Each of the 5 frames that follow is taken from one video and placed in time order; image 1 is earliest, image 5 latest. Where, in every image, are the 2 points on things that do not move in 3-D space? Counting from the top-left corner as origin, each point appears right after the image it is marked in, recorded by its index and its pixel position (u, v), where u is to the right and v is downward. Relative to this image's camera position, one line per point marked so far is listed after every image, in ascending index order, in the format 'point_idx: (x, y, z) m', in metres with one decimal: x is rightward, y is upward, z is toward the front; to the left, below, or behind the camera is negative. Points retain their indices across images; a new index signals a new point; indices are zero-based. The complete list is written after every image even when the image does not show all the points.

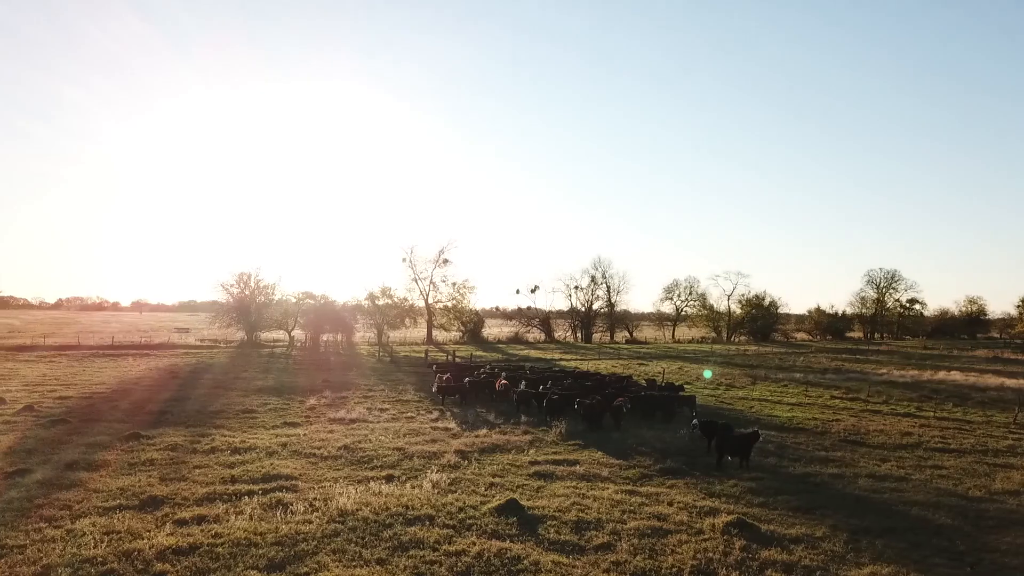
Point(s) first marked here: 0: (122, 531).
0: (-5.2, -3.2, +7.5) m
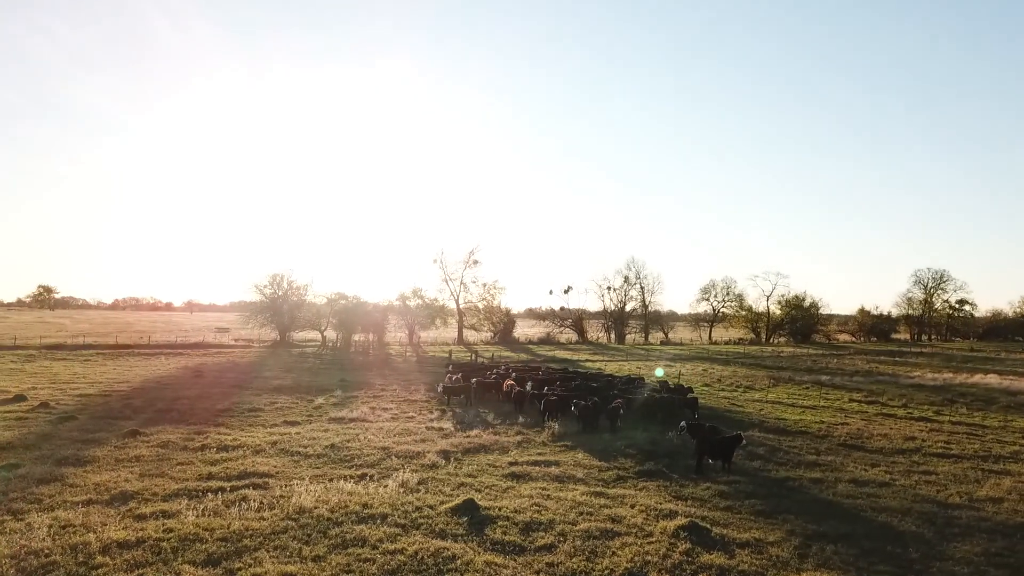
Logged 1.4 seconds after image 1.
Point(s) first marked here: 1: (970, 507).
0: (-5.9, -3.2, +7.6) m
1: (+7.5, -3.6, +9.2) m
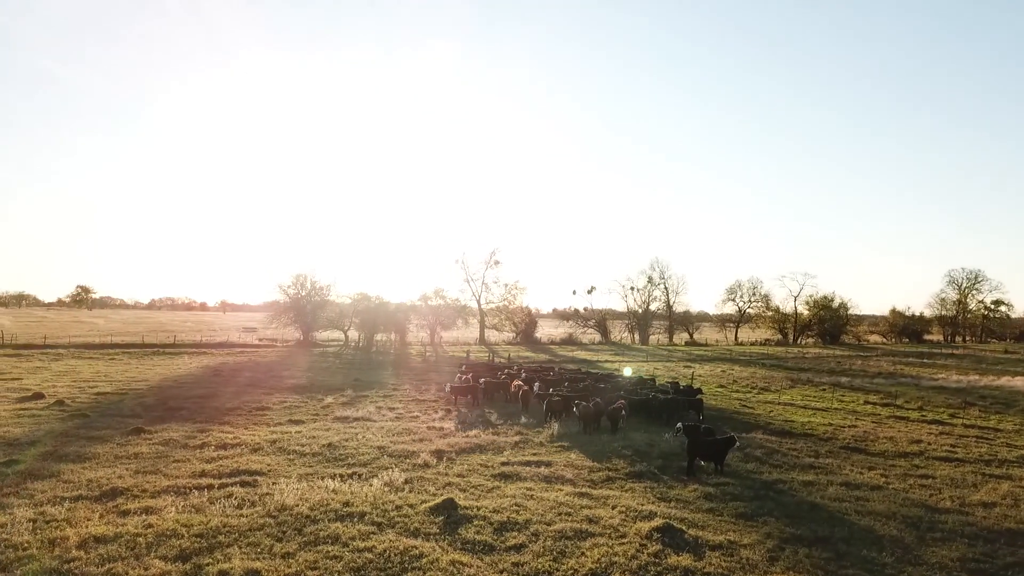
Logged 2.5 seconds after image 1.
0: (-6.2, -3.2, +7.8) m
1: (+7.2, -3.6, +9.1) m
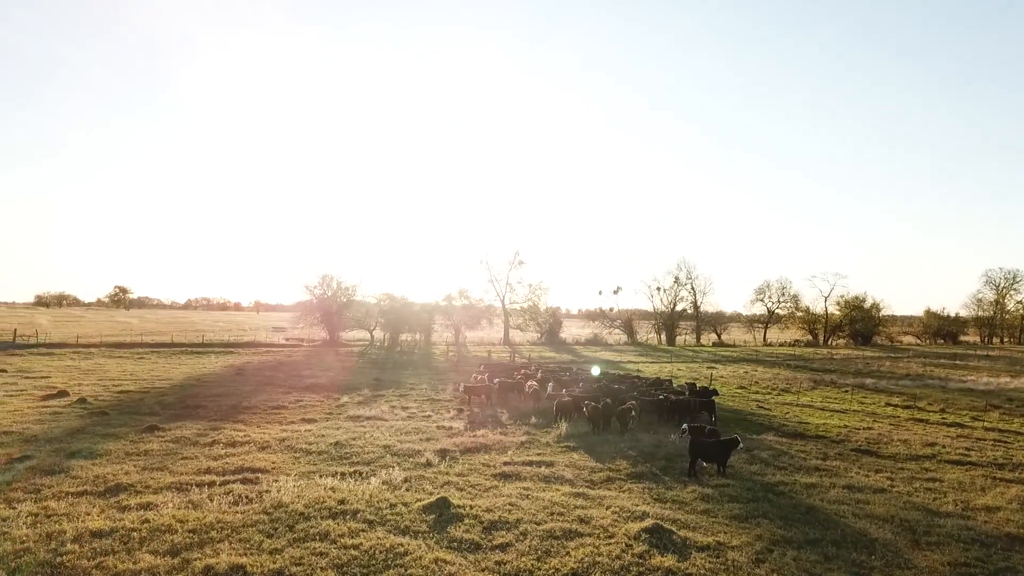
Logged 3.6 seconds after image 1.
0: (-6.4, -3.2, +8.0) m
1: (+7.1, -3.6, +8.9) m
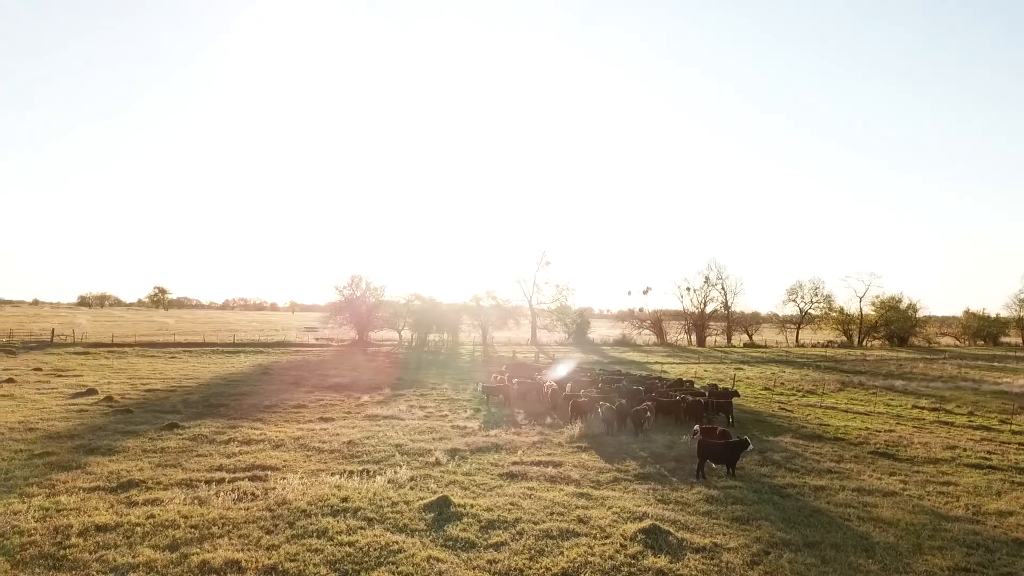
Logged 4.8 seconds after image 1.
0: (-6.4, -3.2, +8.3) m
1: (+7.1, -3.6, +8.6) m
